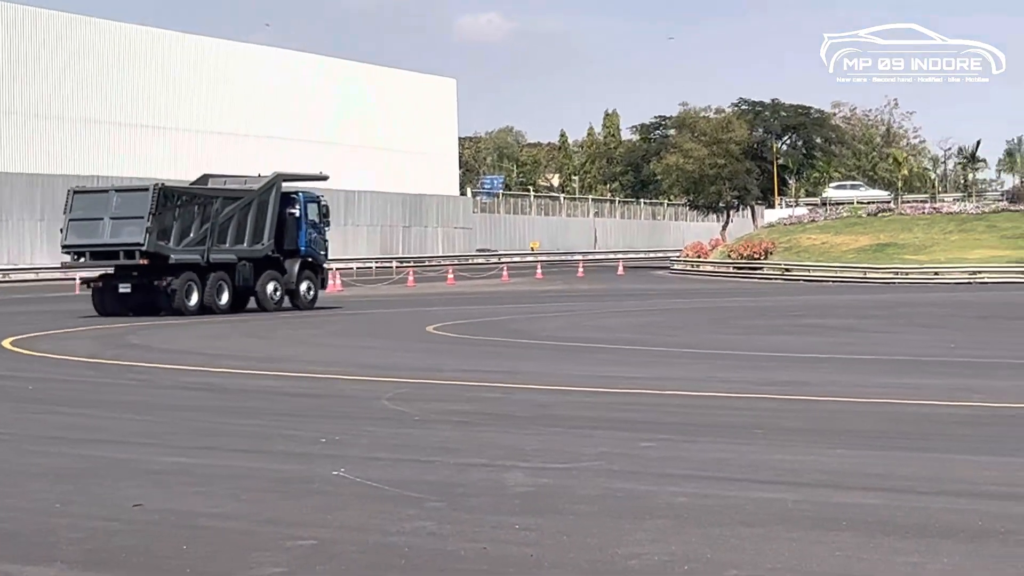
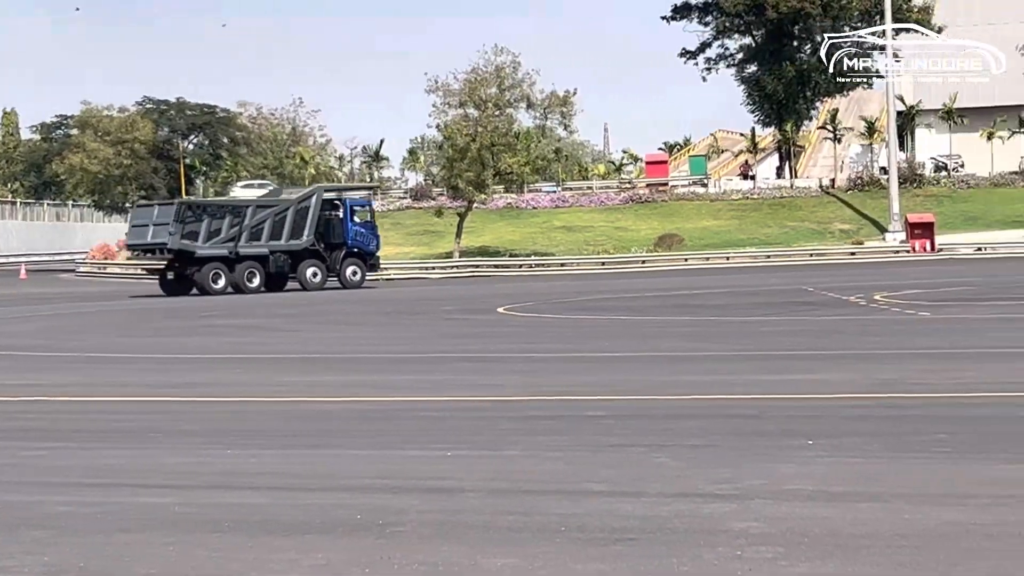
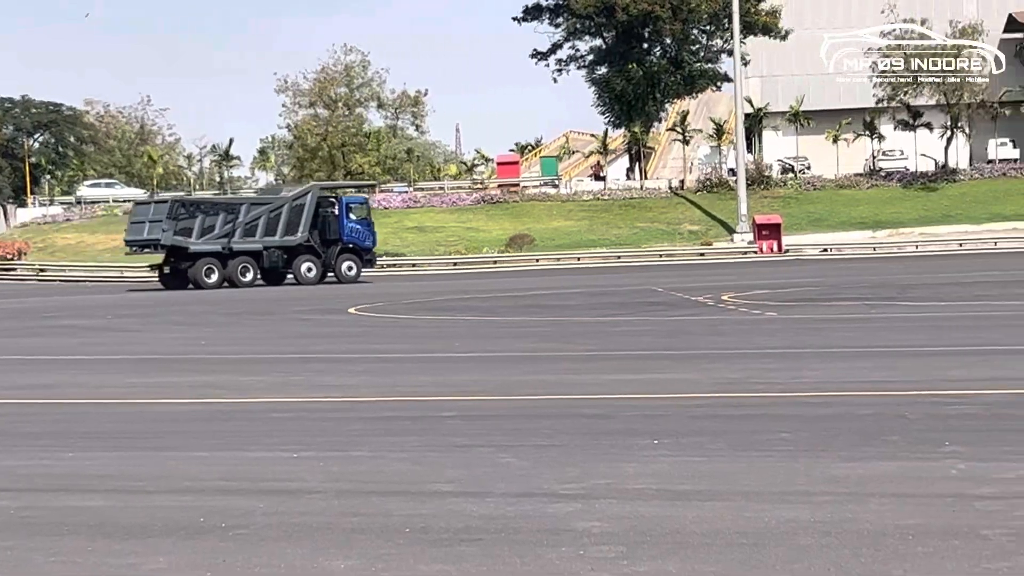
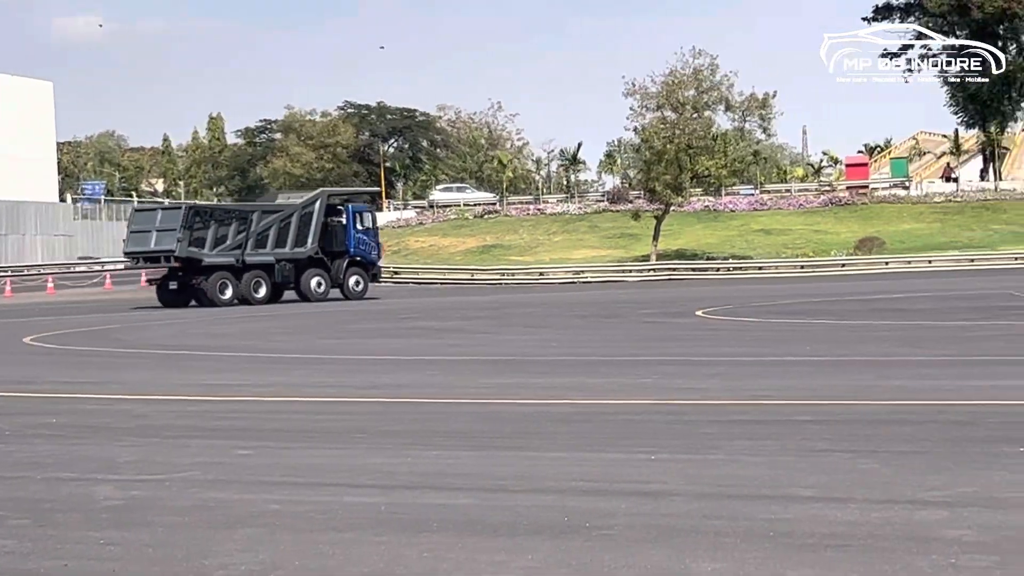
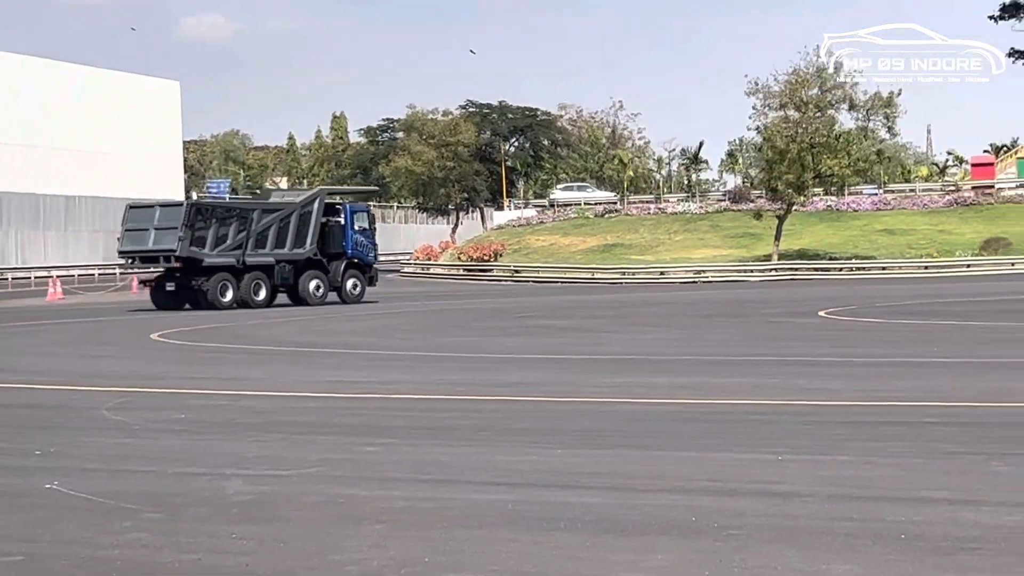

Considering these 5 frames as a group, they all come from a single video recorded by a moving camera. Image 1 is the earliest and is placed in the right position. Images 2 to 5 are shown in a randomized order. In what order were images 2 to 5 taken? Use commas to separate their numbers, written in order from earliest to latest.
5, 4, 2, 3
